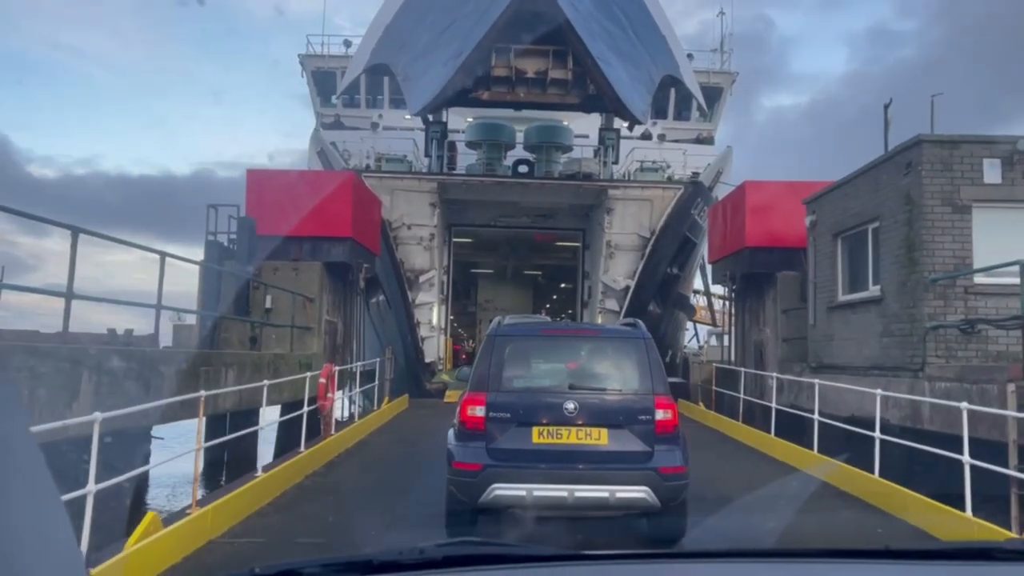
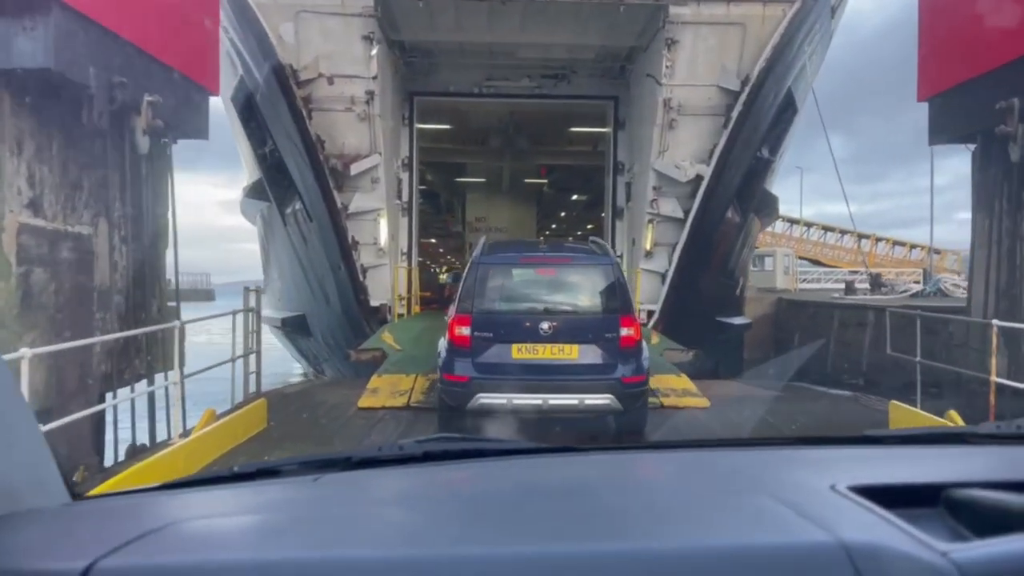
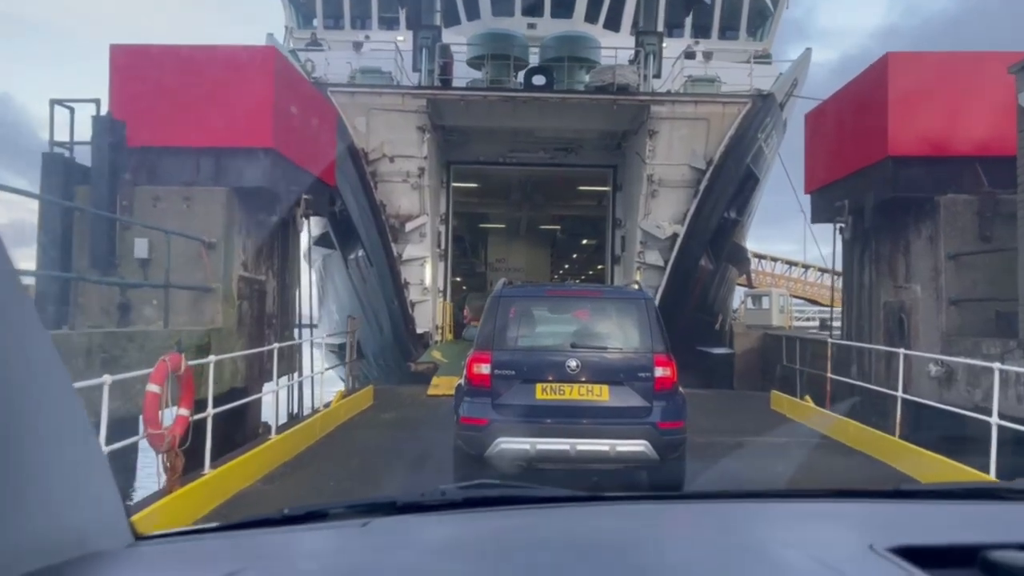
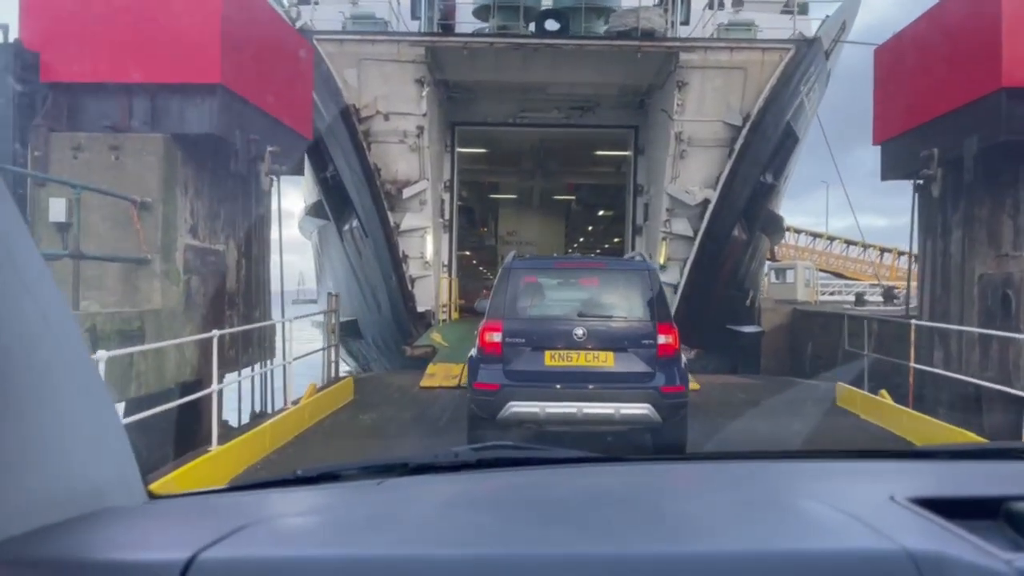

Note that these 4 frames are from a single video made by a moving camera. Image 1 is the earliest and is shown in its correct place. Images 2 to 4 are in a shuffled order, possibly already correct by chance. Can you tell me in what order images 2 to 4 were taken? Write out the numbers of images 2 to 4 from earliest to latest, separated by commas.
3, 4, 2
